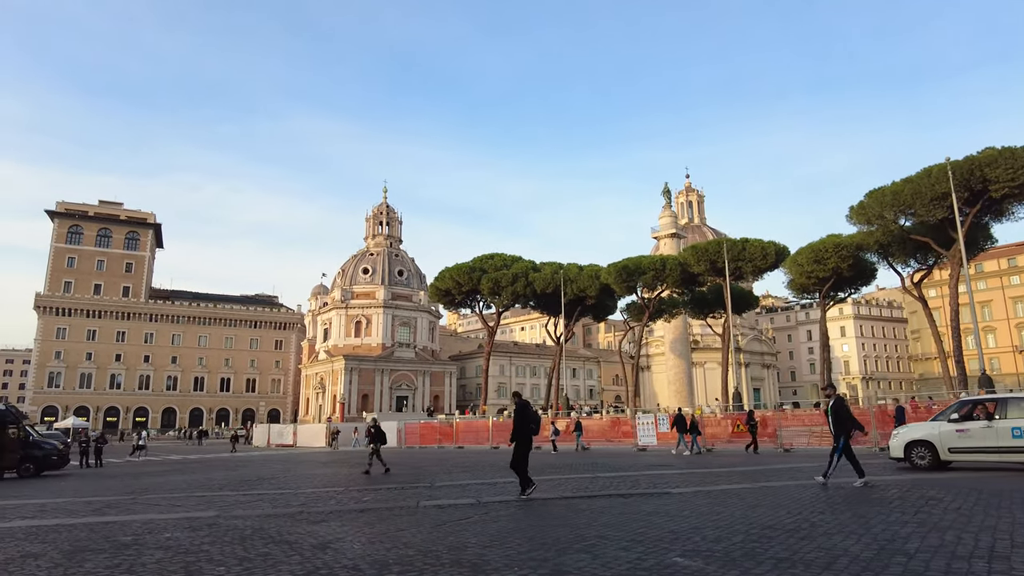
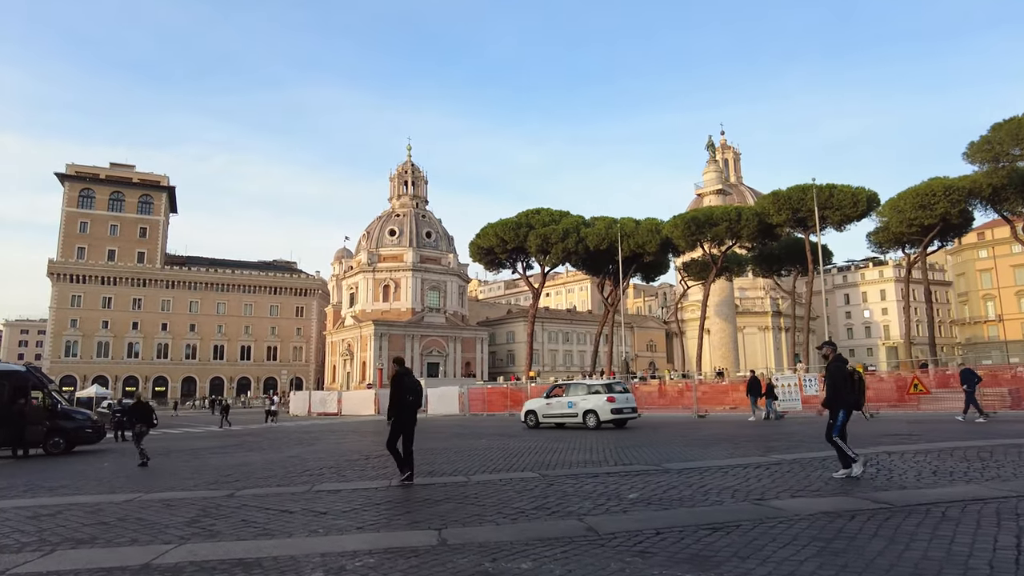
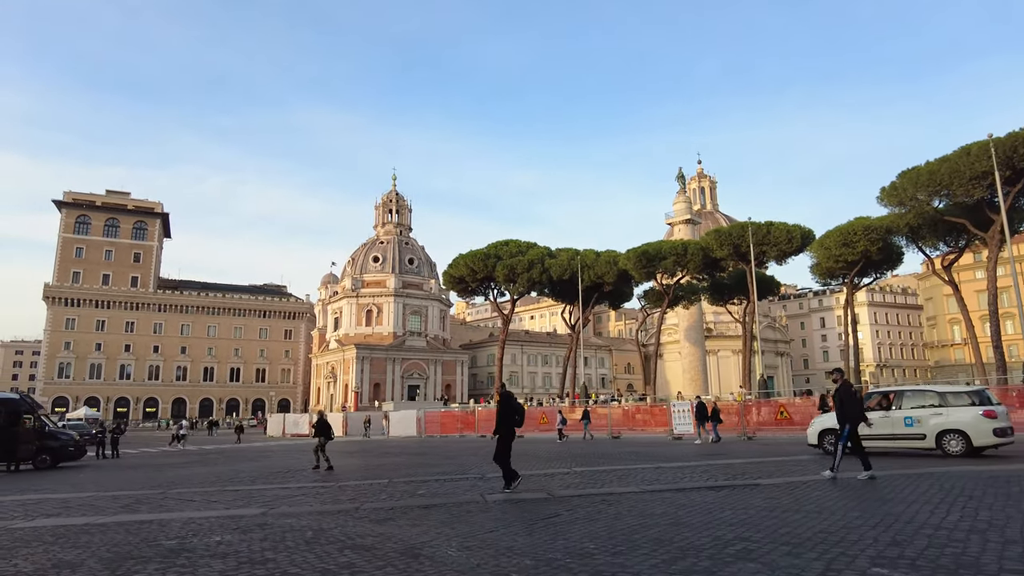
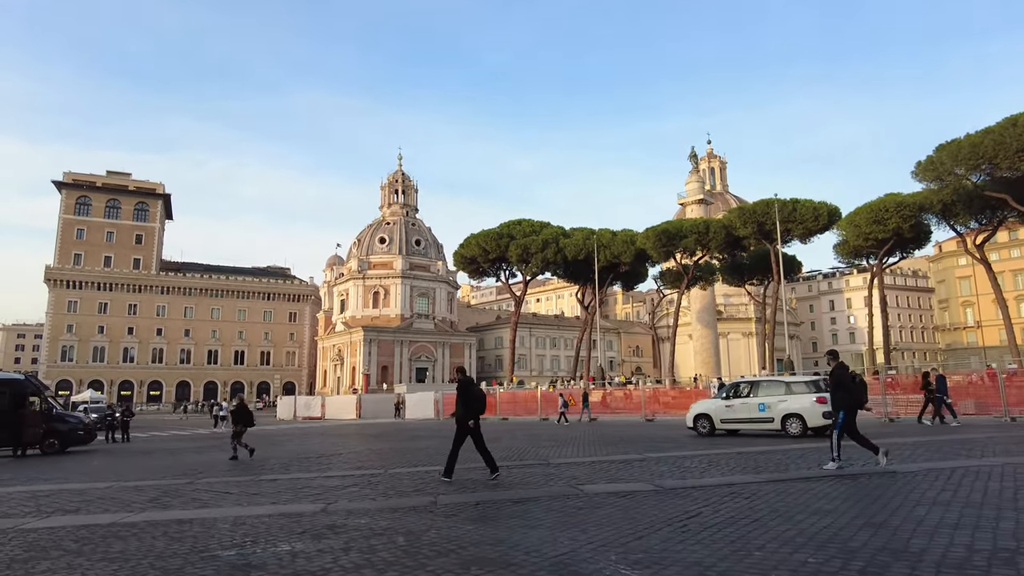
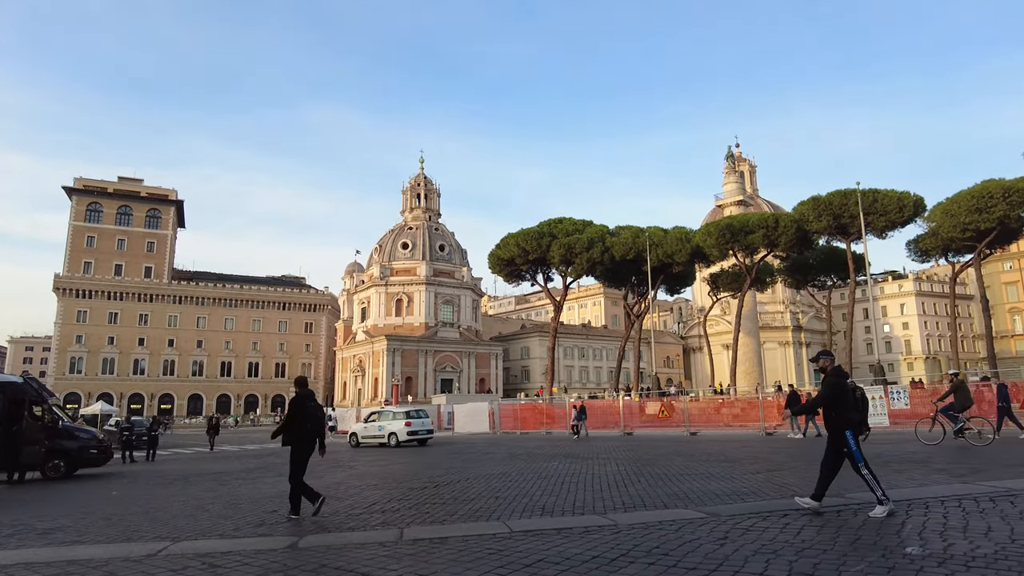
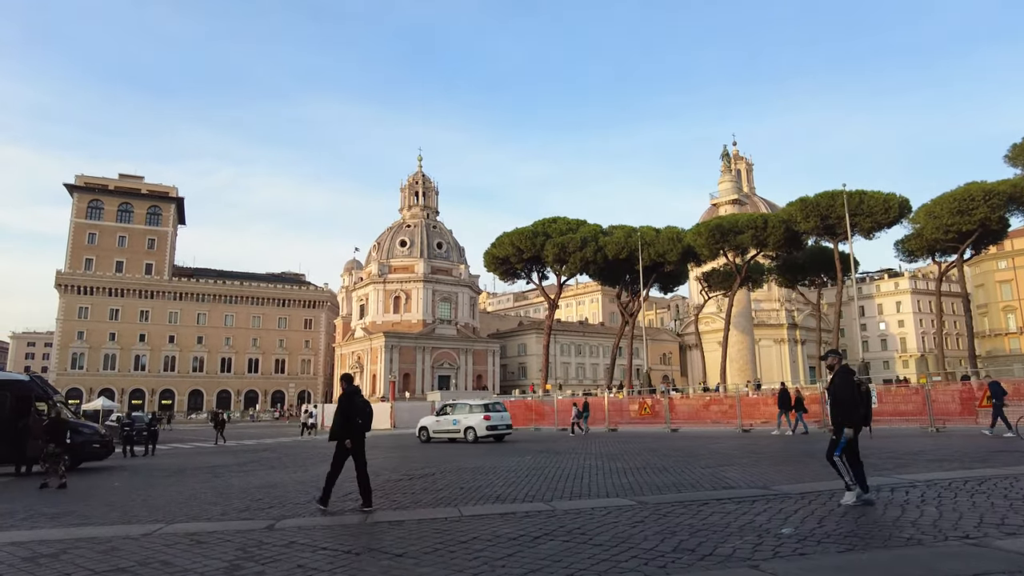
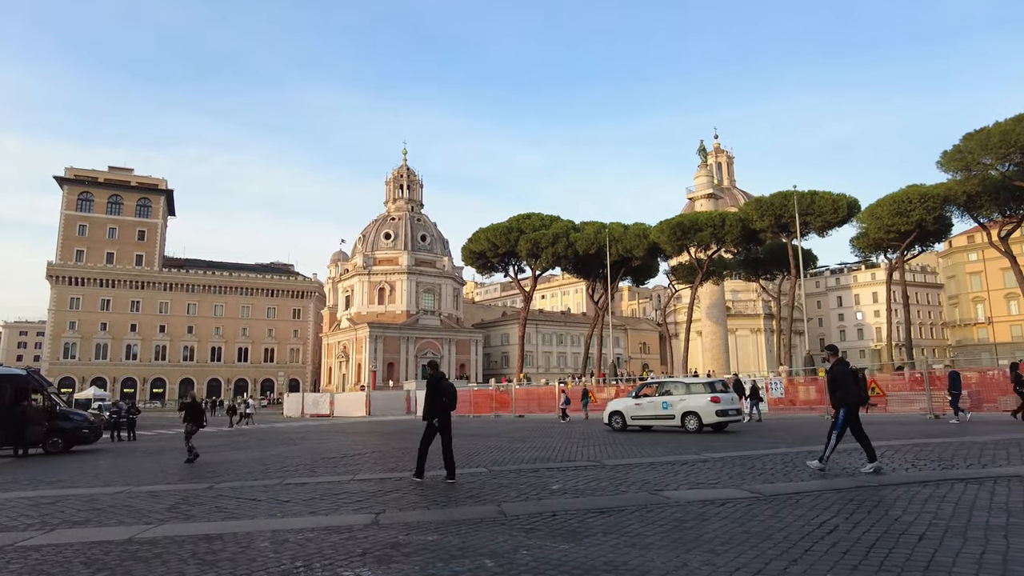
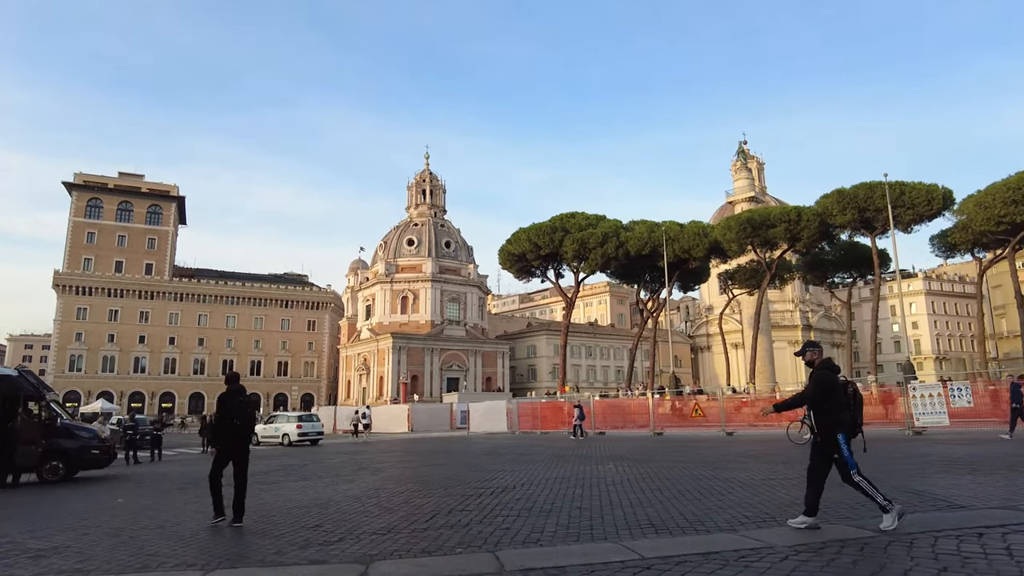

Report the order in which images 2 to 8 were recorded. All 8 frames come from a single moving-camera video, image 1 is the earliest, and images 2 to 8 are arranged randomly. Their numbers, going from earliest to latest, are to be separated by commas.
3, 4, 7, 2, 6, 5, 8
